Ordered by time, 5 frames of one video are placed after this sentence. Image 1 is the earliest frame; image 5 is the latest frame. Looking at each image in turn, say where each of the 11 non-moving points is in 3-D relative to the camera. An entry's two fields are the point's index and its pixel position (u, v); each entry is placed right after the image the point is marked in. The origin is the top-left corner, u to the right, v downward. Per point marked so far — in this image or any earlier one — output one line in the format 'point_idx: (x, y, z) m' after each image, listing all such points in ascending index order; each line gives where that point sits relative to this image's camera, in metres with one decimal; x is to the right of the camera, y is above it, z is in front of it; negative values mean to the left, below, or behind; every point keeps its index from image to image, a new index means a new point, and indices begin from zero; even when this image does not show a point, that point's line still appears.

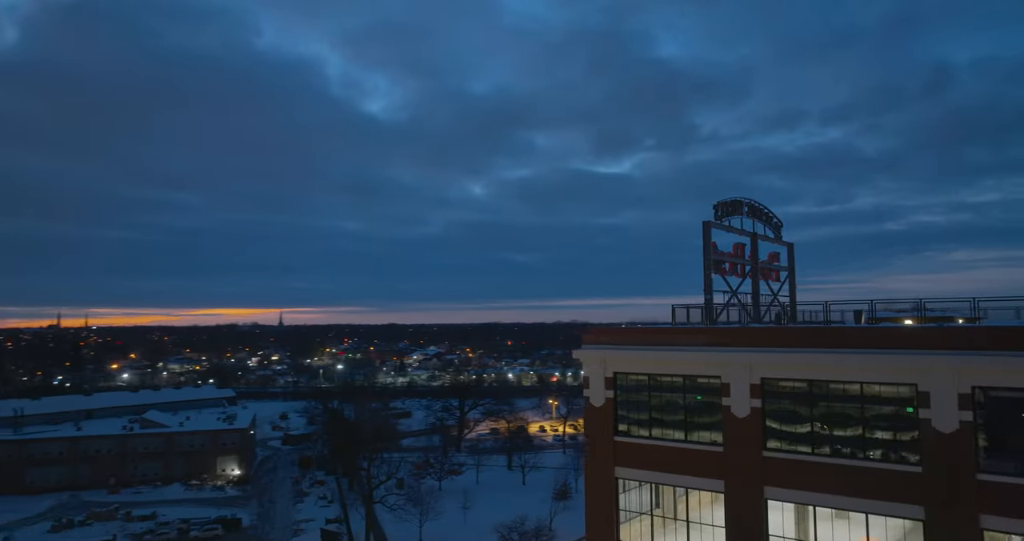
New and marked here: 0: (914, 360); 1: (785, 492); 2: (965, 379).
0: (+7.7, -1.7, +14.2) m
1: (+5.7, -4.6, +15.6) m
2: (+8.3, -2.0, +13.7) m
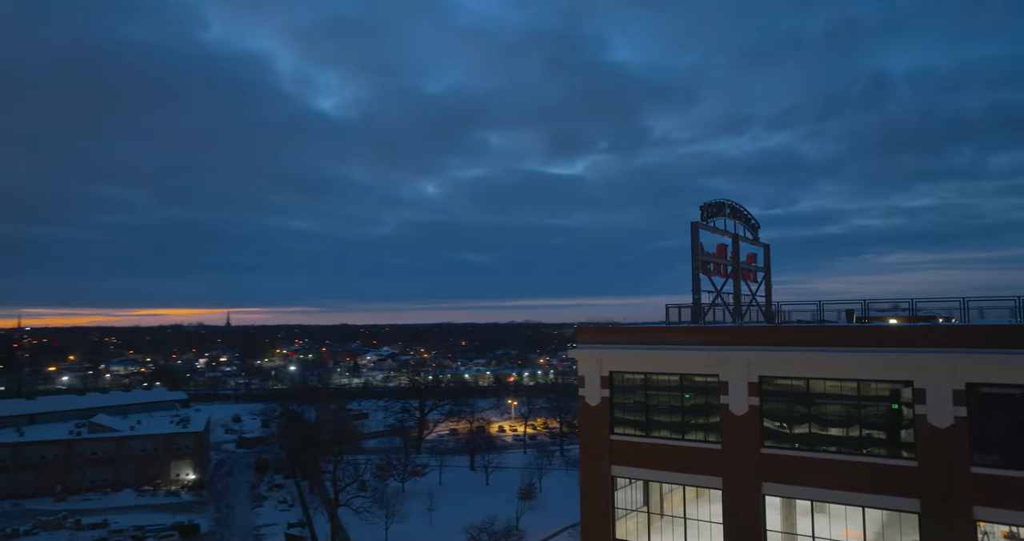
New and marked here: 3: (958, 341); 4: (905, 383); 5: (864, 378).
0: (+7.9, -1.7, +14.7) m
1: (+5.8, -4.7, +16.0) m
2: (+8.6, -2.0, +14.2) m
3: (+8.9, -1.3, +14.4) m
4: (+7.9, -2.2, +14.9) m
5: (+7.3, -2.2, +15.3) m
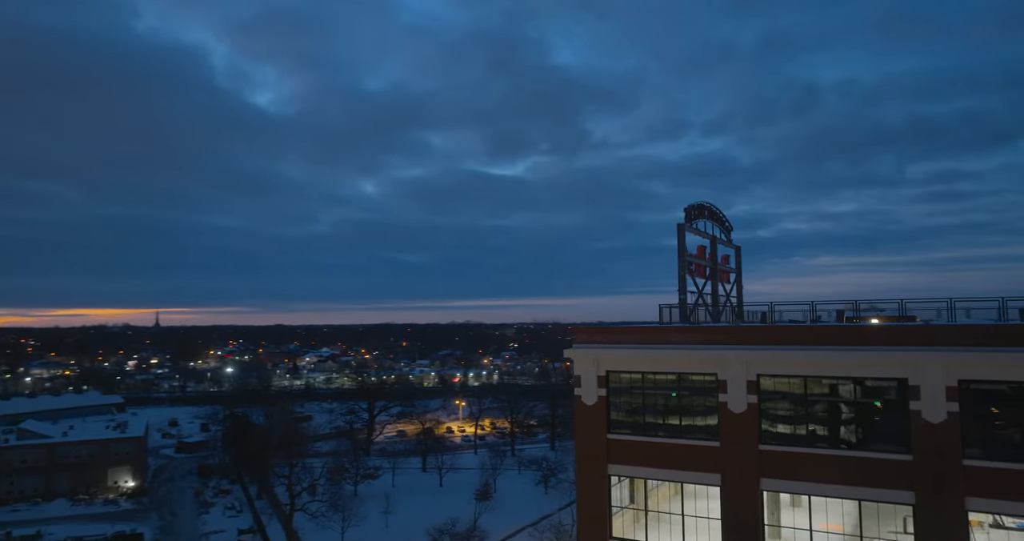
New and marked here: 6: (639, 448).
0: (+8.1, -1.8, +15.3) m
1: (+5.9, -4.7, +16.4) m
2: (+8.8, -2.0, +14.9) m
3: (+9.2, -1.4, +15.2) m
4: (+8.1, -2.3, +15.5) m
5: (+7.4, -2.2, +15.9) m
6: (+3.1, -4.3, +18.0) m
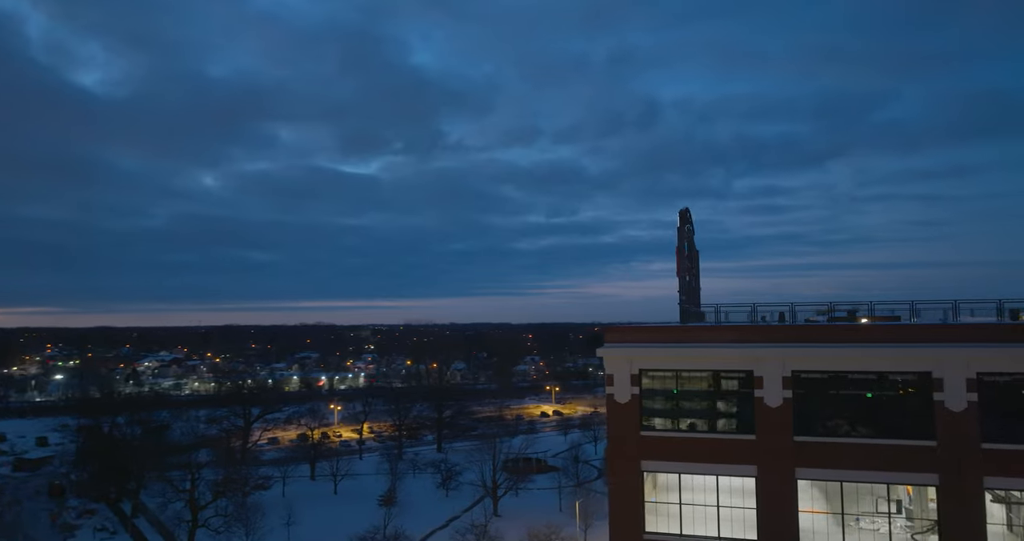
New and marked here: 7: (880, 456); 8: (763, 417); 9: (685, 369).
0: (+9.6, -1.9, +17.0) m
1: (+7.2, -4.7, +17.6) m
2: (+10.3, -2.1, +16.7) m
3: (+10.6, -1.5, +17.1) m
4: (+9.5, -2.4, +17.2) m
5: (+8.7, -2.3, +17.4) m
6: (+4.0, -4.3, +18.6) m
7: (+8.5, -4.3, +17.2) m
8: (+6.1, -3.5, +18.0) m
9: (+4.4, -2.5, +18.8) m
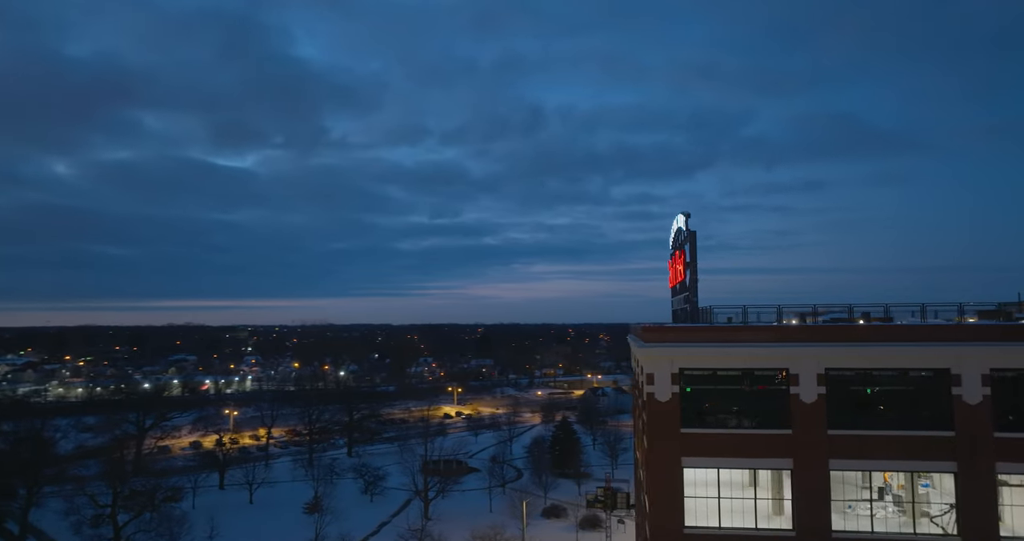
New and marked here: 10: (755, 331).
0: (+10.9, -2.0, +18.6) m
1: (+8.4, -4.8, +18.7) m
2: (+11.7, -2.3, +18.4) m
3: (+11.9, -1.6, +18.8) m
4: (+10.8, -2.5, +18.7) m
5: (+10.0, -2.4, +18.8) m
6: (+5.1, -4.3, +19.1) m
7: (+9.7, -4.4, +18.6) m
8: (+7.3, -3.6, +18.9) m
9: (+5.5, -2.5, +19.4) m
10: (+6.3, -1.6, +19.6) m
